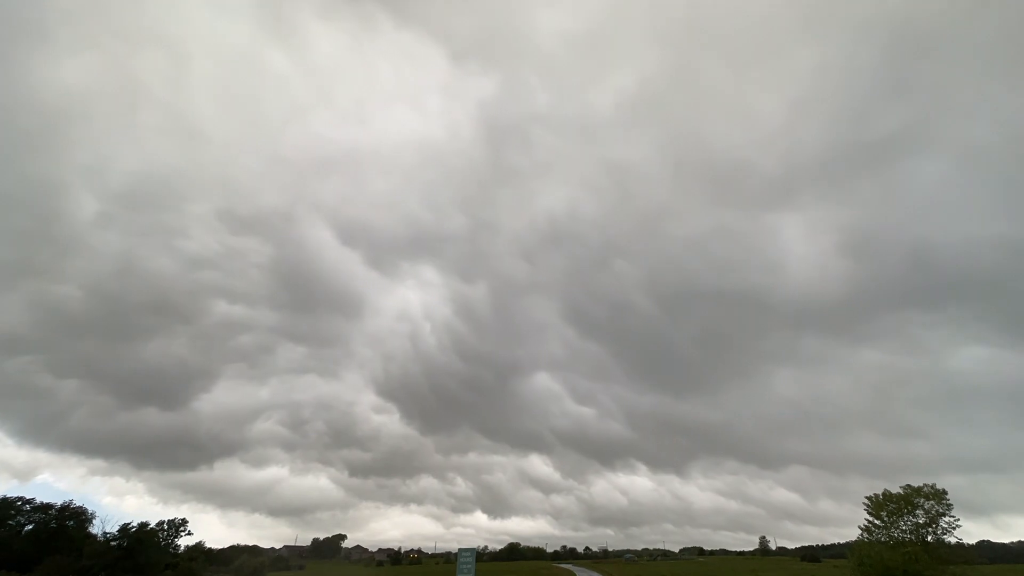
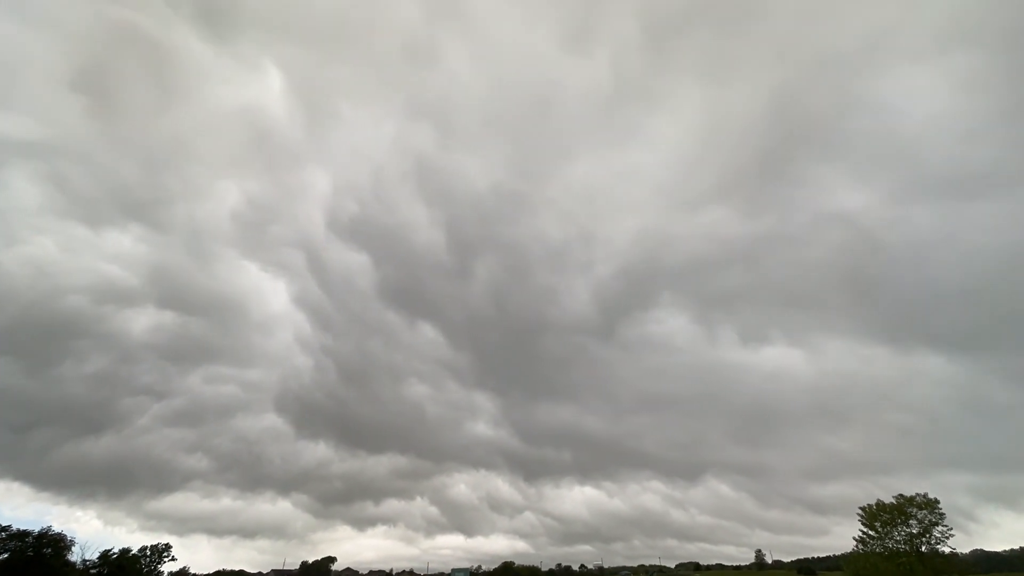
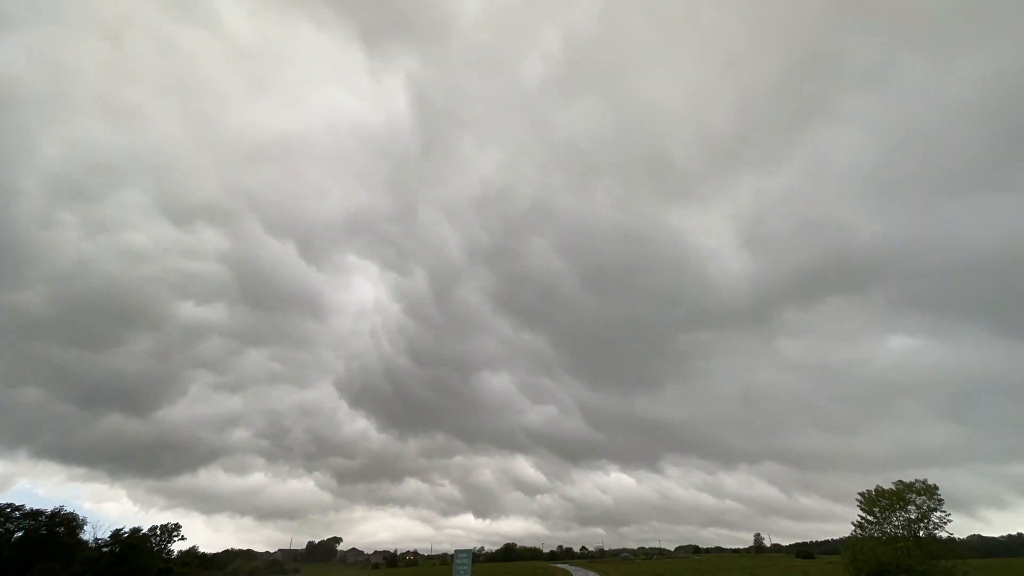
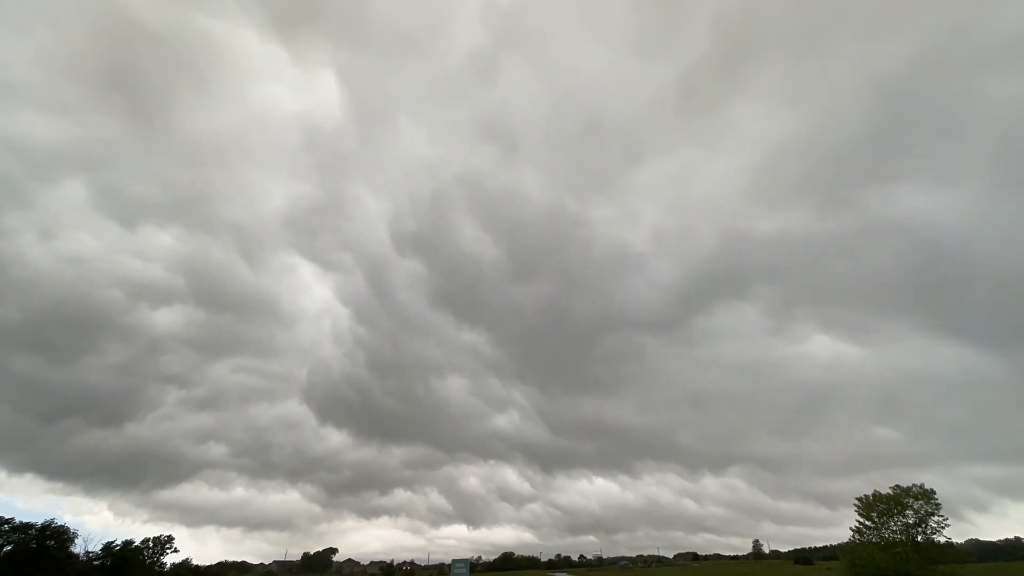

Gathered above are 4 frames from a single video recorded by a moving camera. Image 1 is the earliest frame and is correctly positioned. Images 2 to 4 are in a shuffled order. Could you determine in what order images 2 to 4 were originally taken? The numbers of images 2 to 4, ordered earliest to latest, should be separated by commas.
3, 4, 2
